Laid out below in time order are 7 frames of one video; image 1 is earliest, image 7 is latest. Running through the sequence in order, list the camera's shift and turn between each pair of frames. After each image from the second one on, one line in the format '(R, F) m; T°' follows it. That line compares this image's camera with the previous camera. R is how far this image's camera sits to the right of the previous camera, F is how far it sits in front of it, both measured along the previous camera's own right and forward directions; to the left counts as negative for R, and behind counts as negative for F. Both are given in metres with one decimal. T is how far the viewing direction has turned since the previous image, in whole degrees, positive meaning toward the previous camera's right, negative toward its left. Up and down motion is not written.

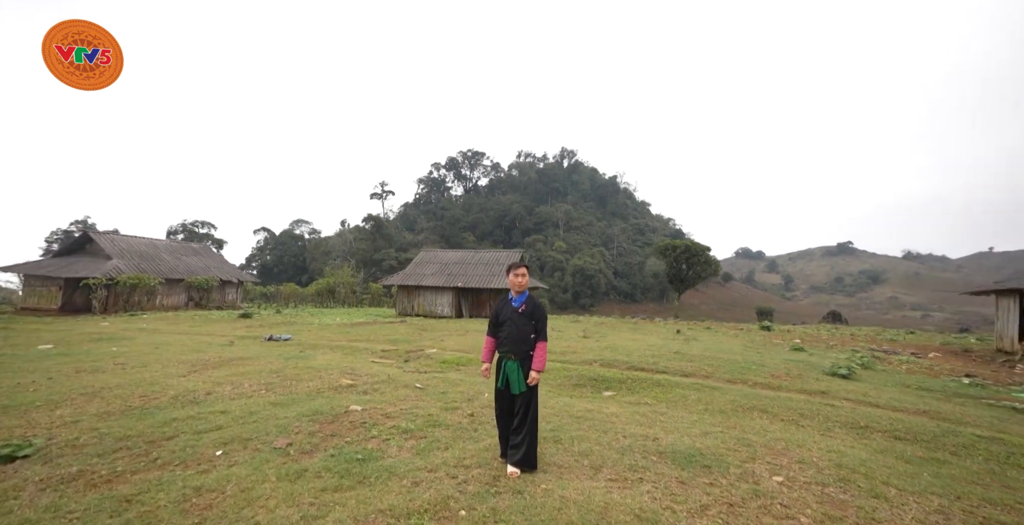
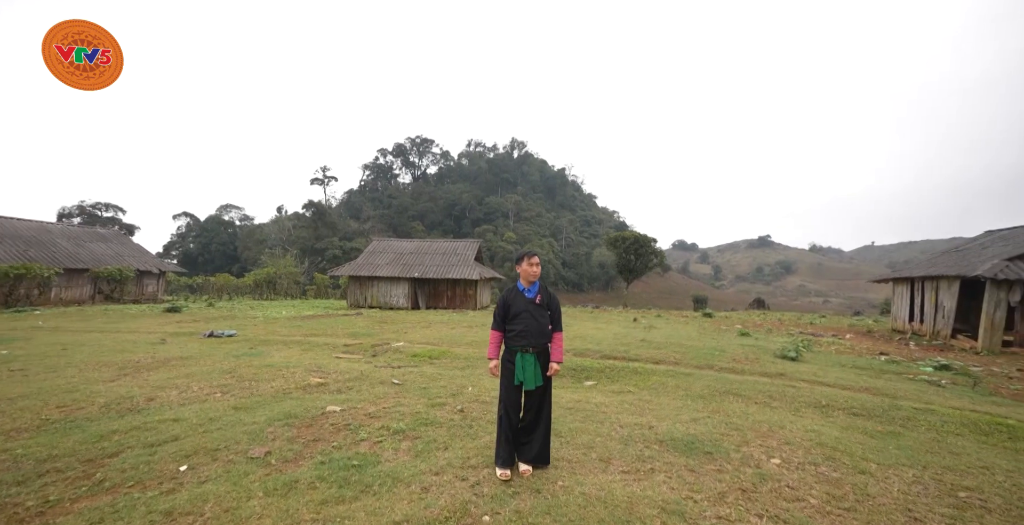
(-0.6, +0.3) m; +8°
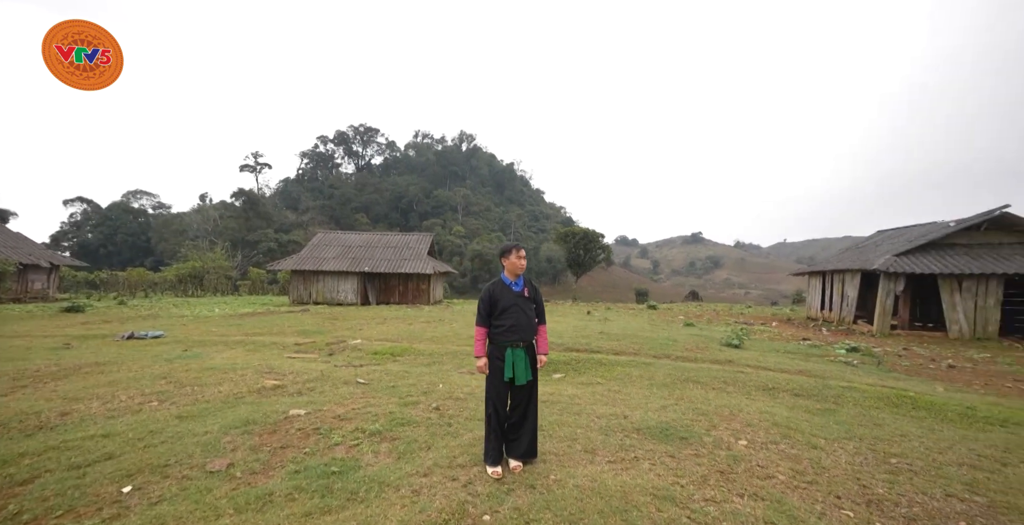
(-0.4, +0.1) m; +7°
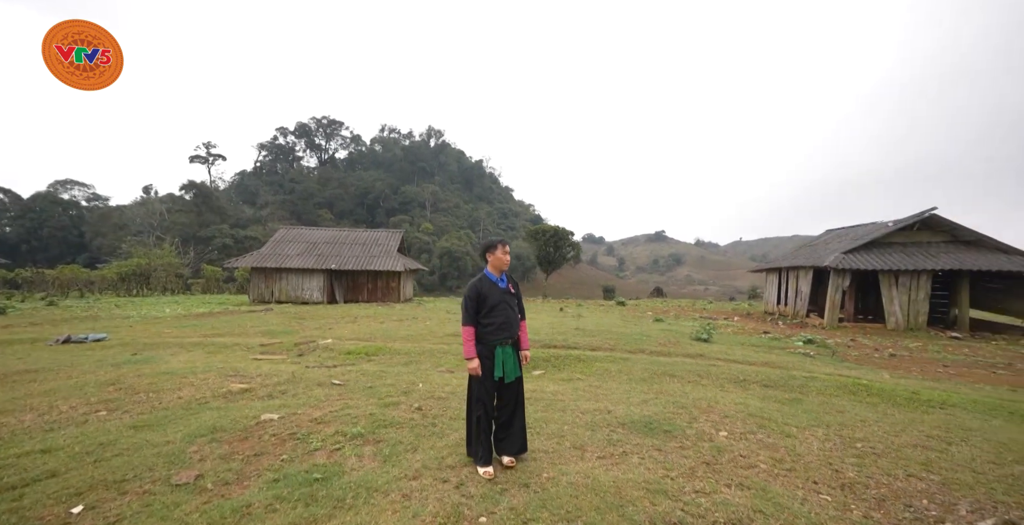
(-0.2, +0.1) m; +4°
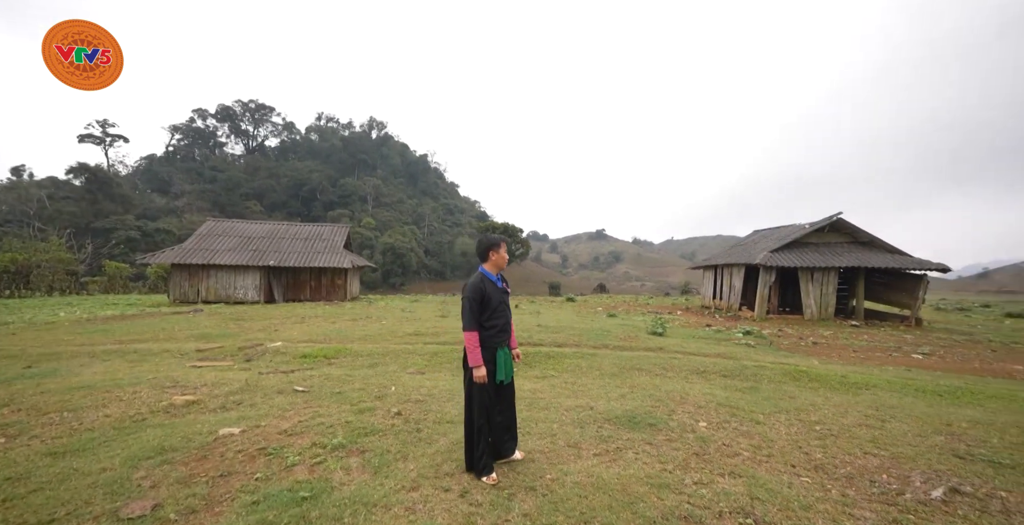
(-0.4, +0.2) m; +7°
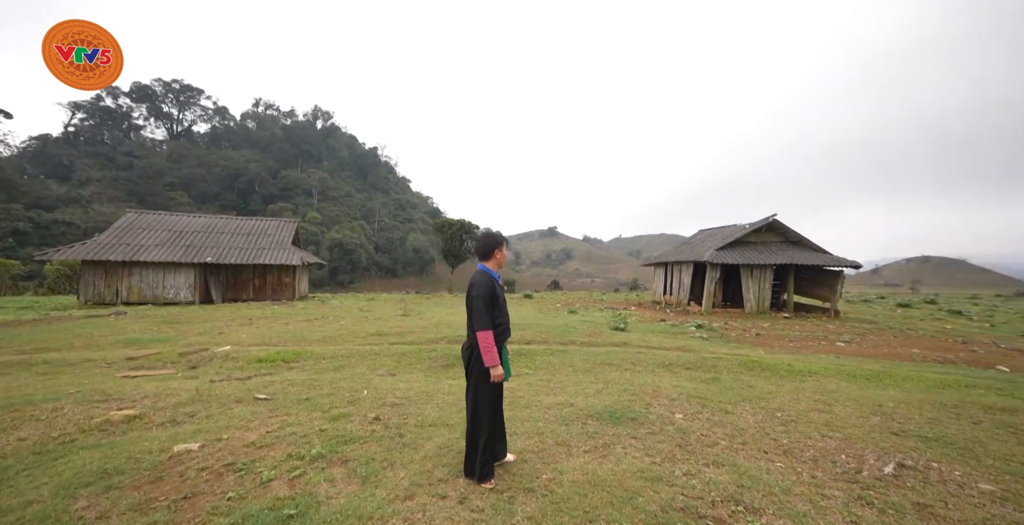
(-0.3, +0.1) m; +6°
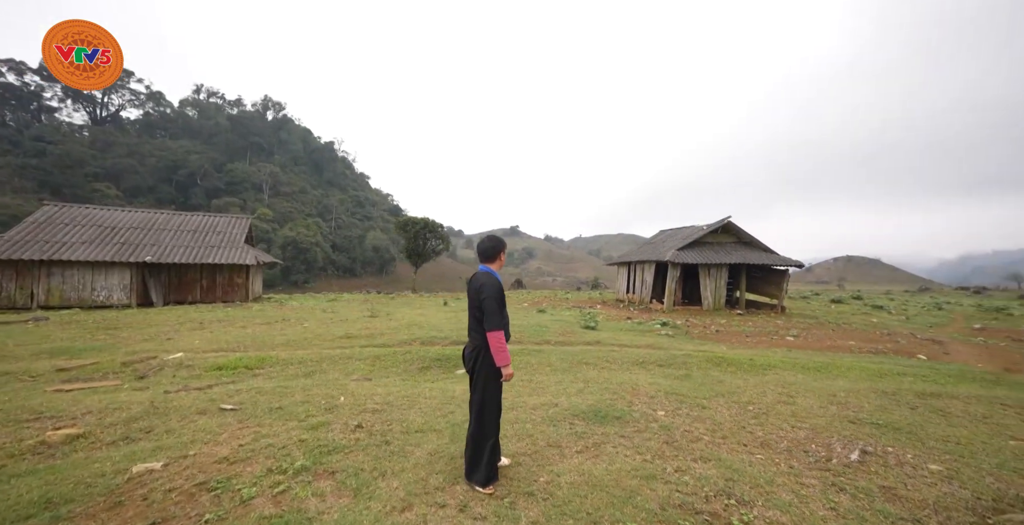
(-0.2, +0.1) m; +5°
